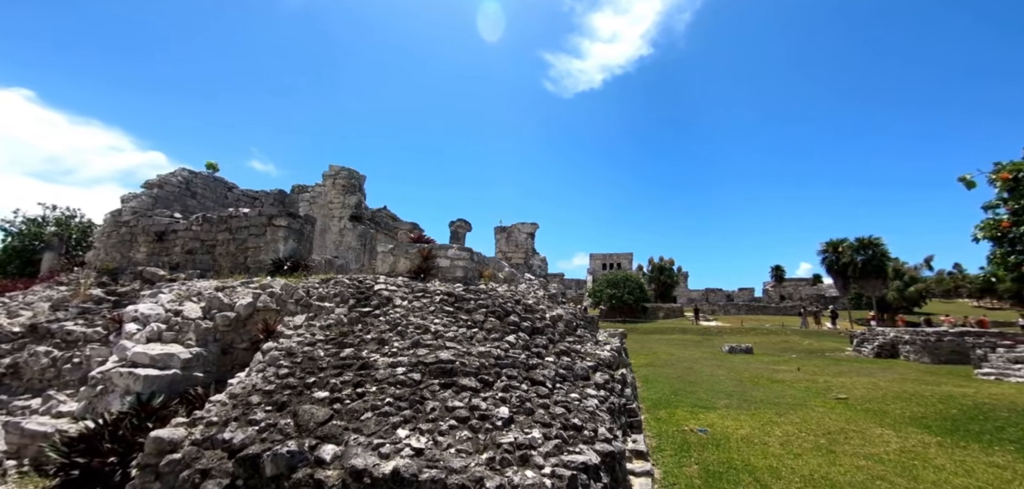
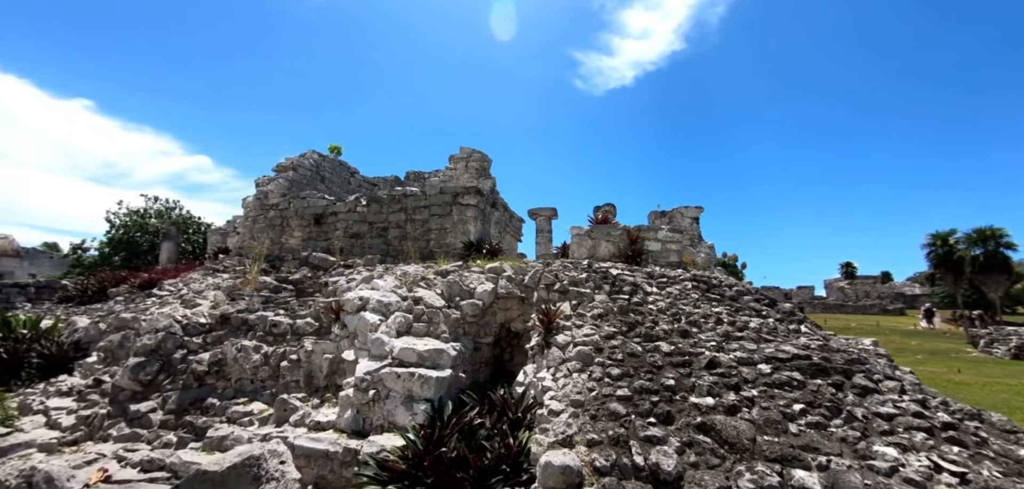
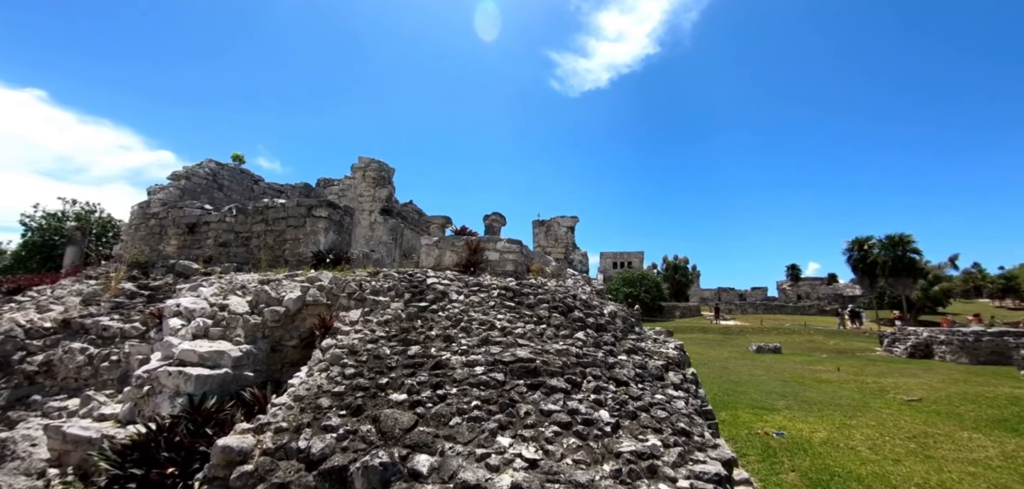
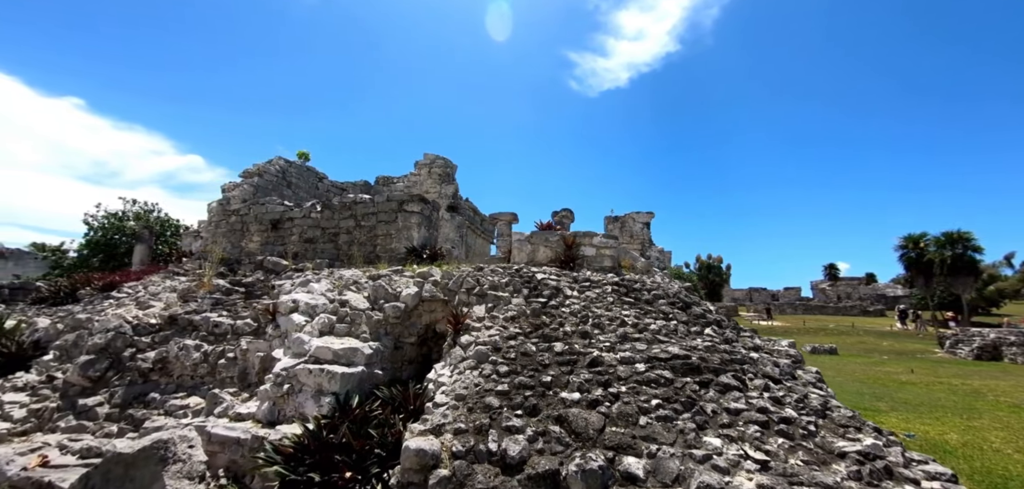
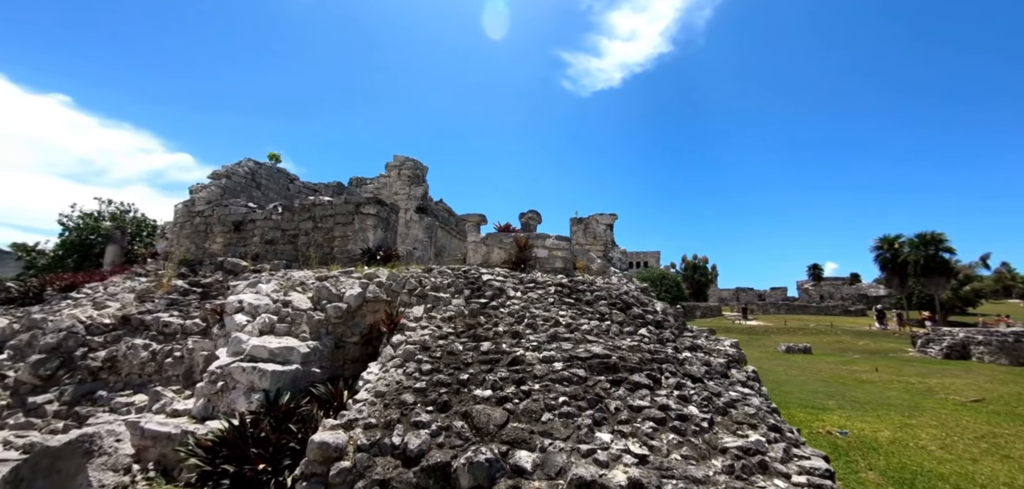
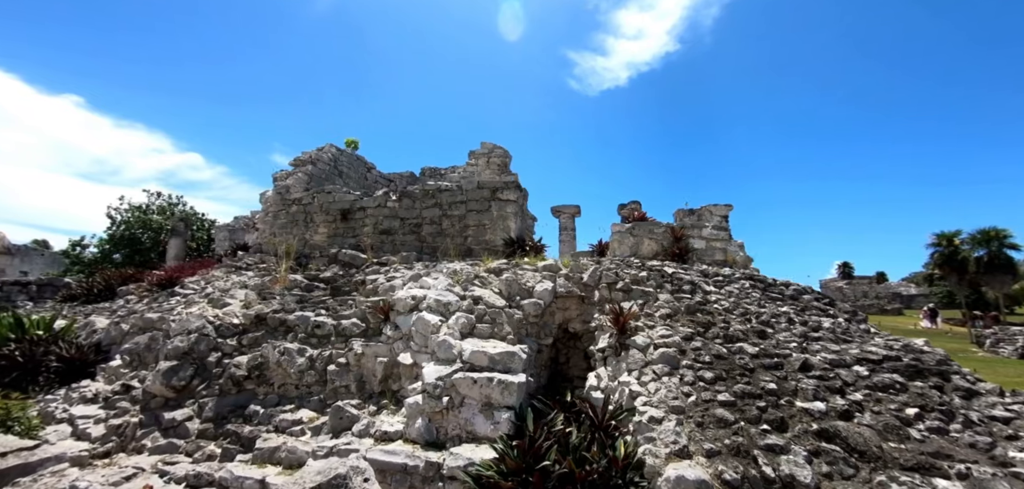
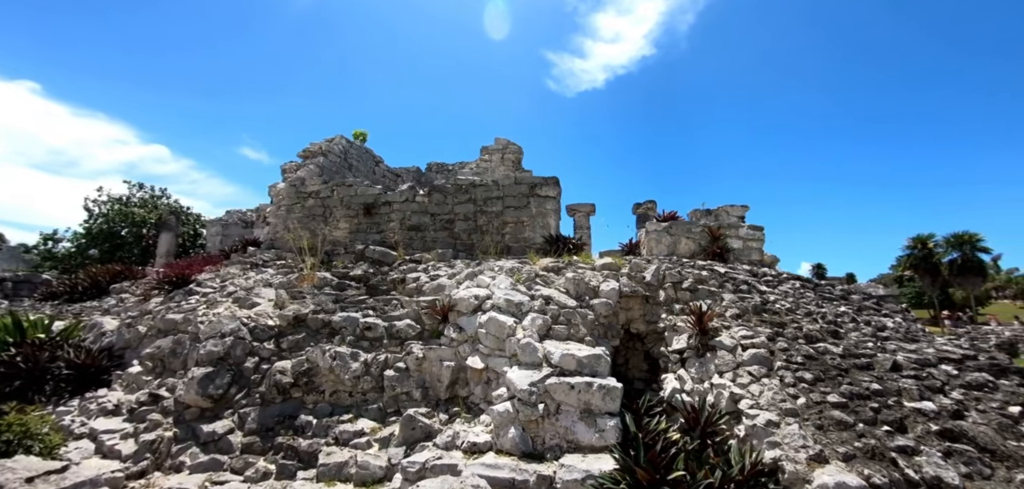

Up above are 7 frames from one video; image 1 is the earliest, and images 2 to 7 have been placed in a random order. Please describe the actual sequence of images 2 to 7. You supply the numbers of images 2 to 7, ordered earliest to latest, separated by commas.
3, 5, 4, 2, 6, 7
